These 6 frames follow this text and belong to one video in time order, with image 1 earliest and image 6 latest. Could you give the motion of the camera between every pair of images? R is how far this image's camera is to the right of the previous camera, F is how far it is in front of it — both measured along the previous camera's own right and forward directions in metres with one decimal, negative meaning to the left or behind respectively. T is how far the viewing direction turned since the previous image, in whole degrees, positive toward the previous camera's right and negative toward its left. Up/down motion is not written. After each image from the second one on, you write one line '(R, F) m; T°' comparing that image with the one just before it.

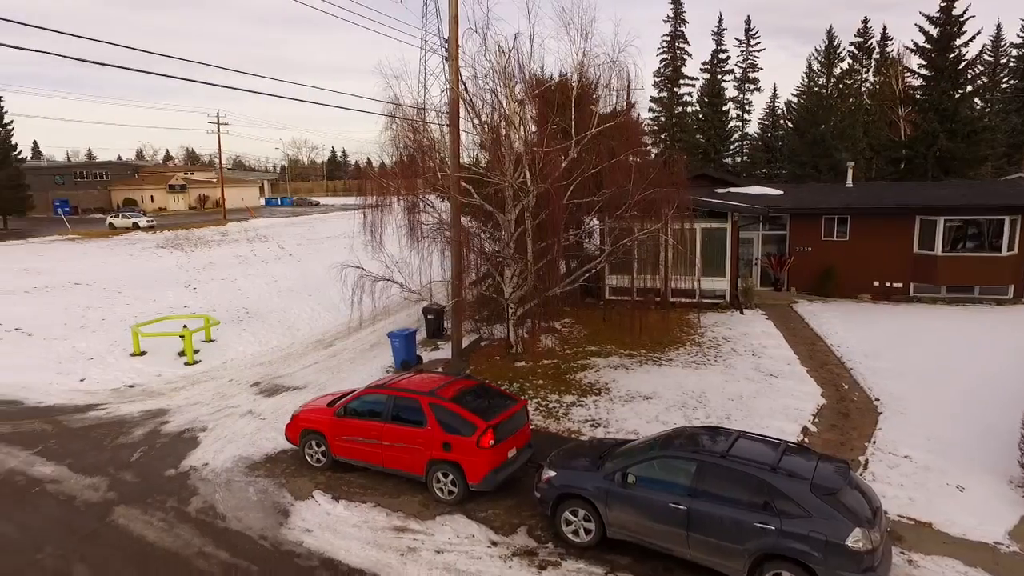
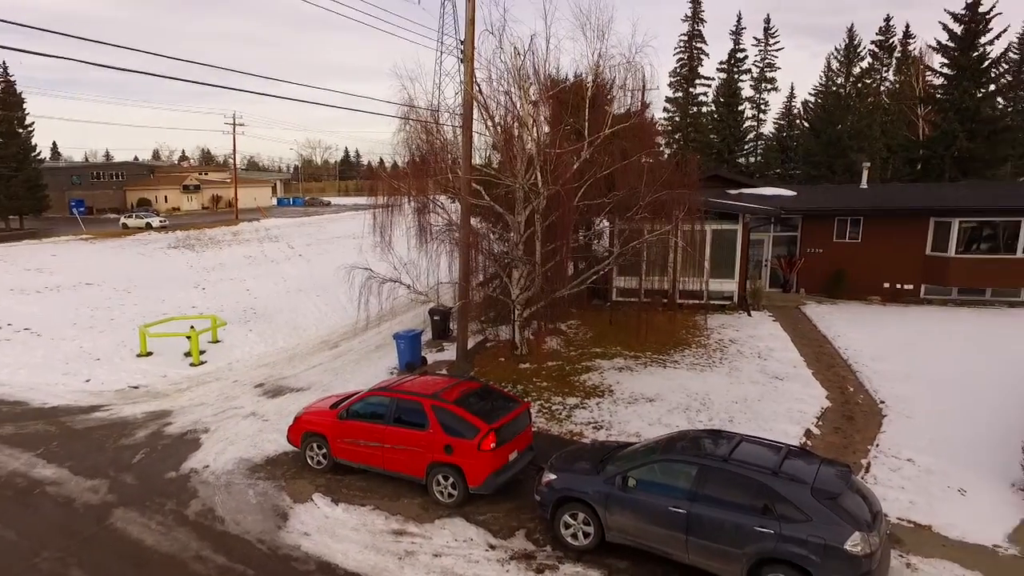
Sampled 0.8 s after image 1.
(+0.2, 0.0) m; -1°
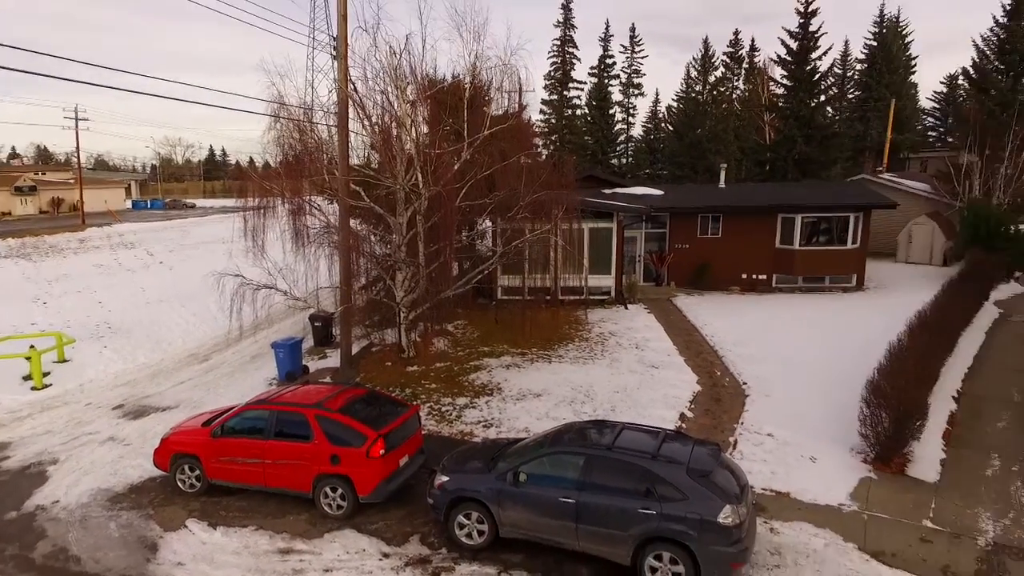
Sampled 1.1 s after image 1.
(0.0, 0.0) m; +11°
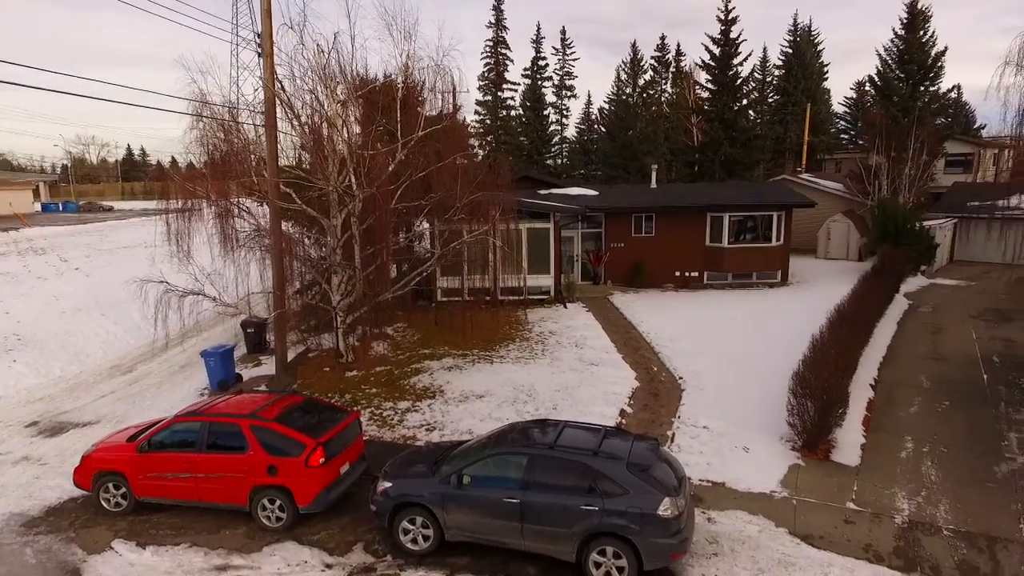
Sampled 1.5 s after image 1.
(0.0, 0.0) m; +6°
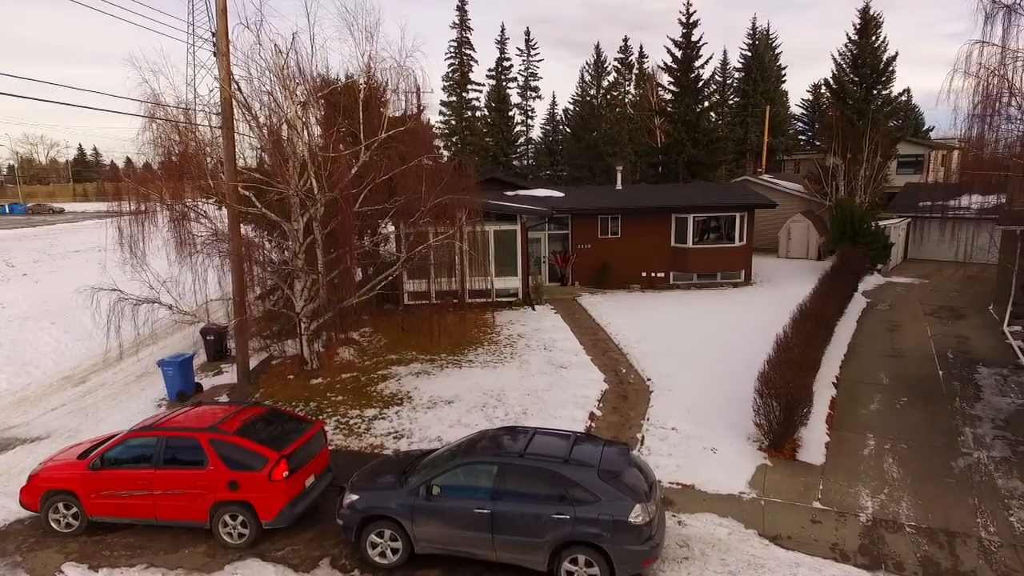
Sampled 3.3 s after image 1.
(0.0, +0.1) m; +3°
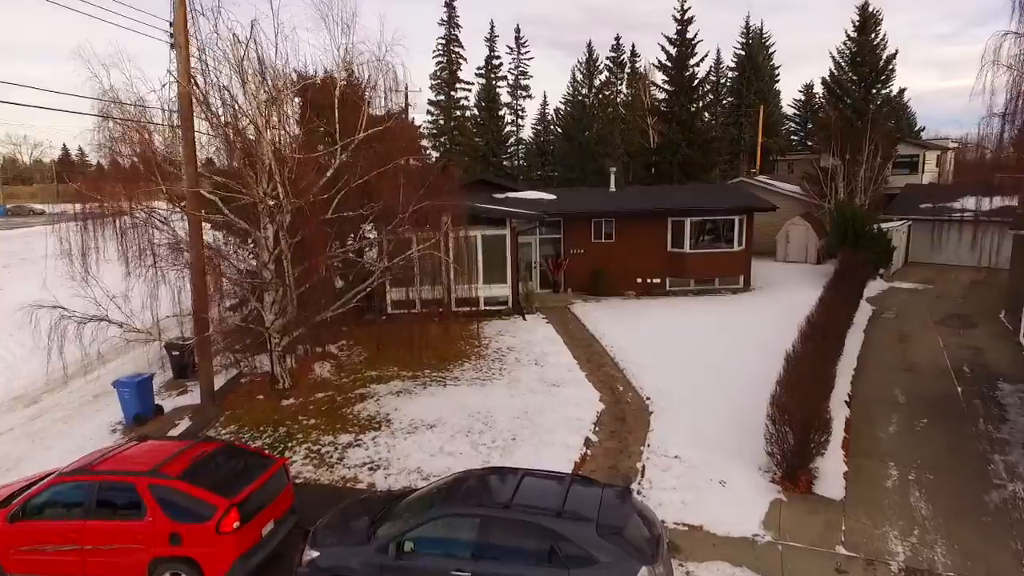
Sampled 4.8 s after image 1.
(+0.1, +0.9) m; +1°
